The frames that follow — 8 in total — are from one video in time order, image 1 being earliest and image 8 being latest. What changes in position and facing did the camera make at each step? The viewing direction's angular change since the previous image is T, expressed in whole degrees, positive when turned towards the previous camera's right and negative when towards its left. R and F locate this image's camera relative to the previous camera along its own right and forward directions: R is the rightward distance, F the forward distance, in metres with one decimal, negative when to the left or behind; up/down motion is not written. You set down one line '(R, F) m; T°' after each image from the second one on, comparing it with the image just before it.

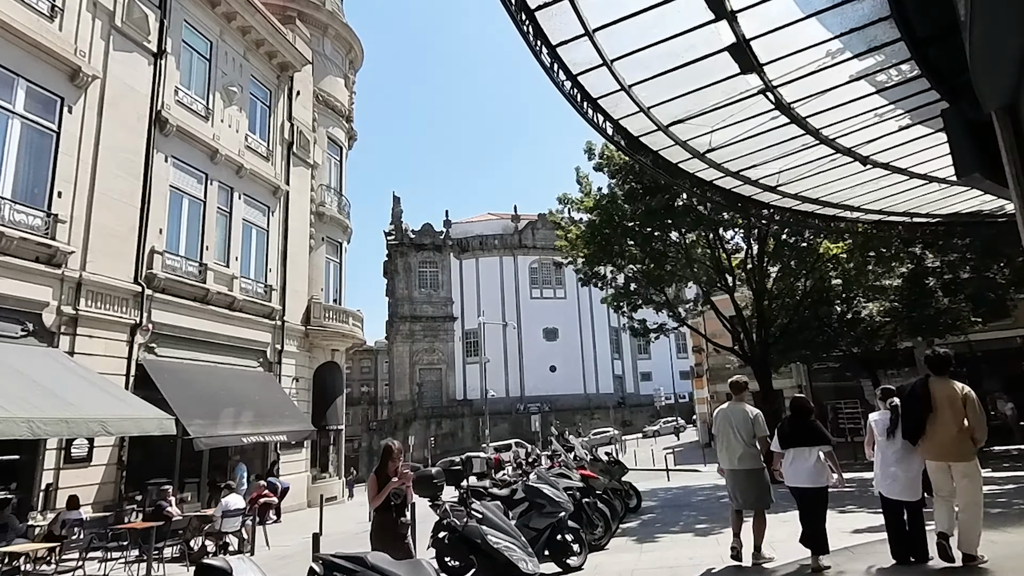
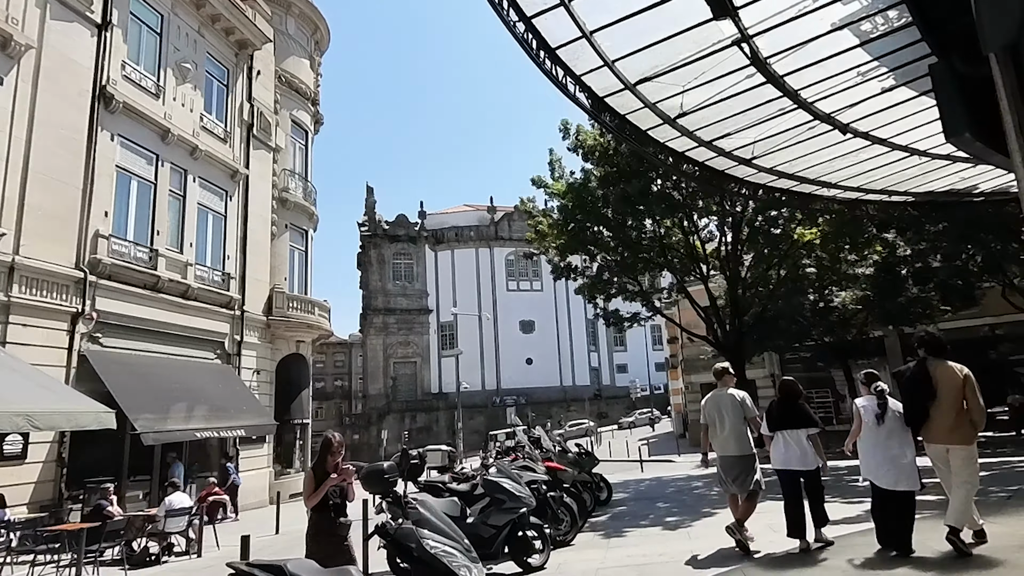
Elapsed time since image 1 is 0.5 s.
(+0.2, +0.5) m; +2°
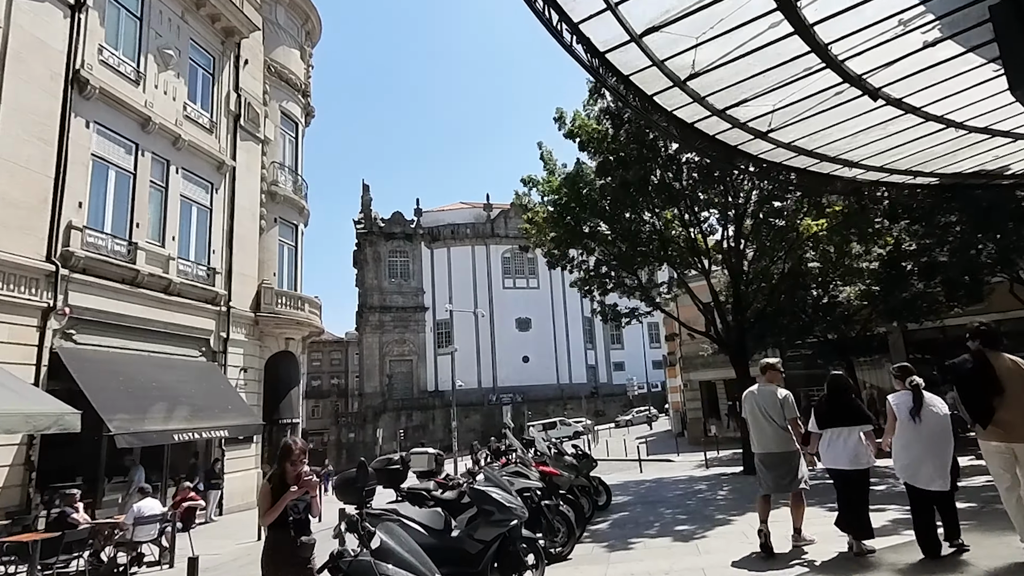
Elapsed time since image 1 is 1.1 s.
(+0.1, +0.6) m; 0°
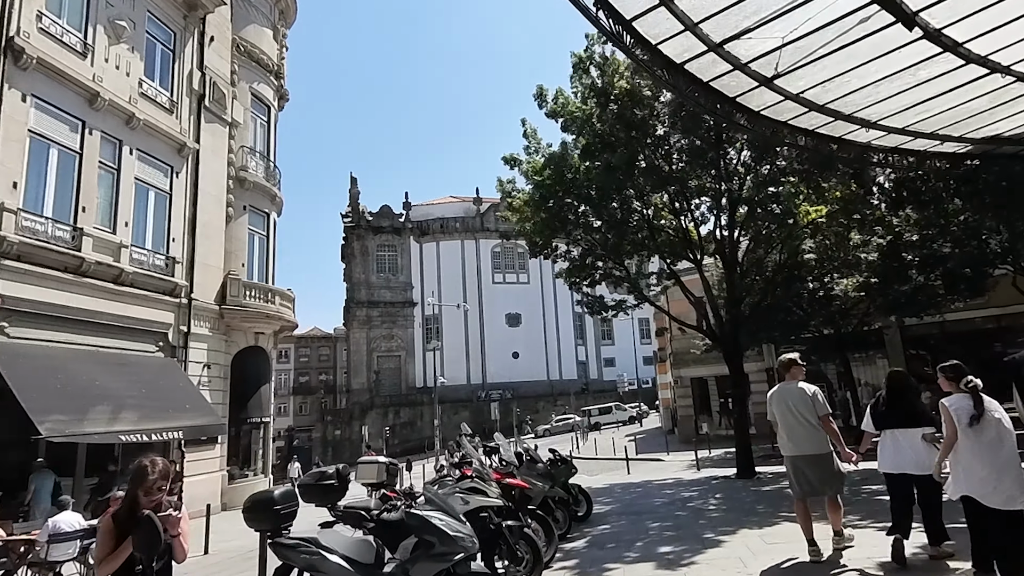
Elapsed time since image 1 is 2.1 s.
(+0.3, +0.9) m; +1°
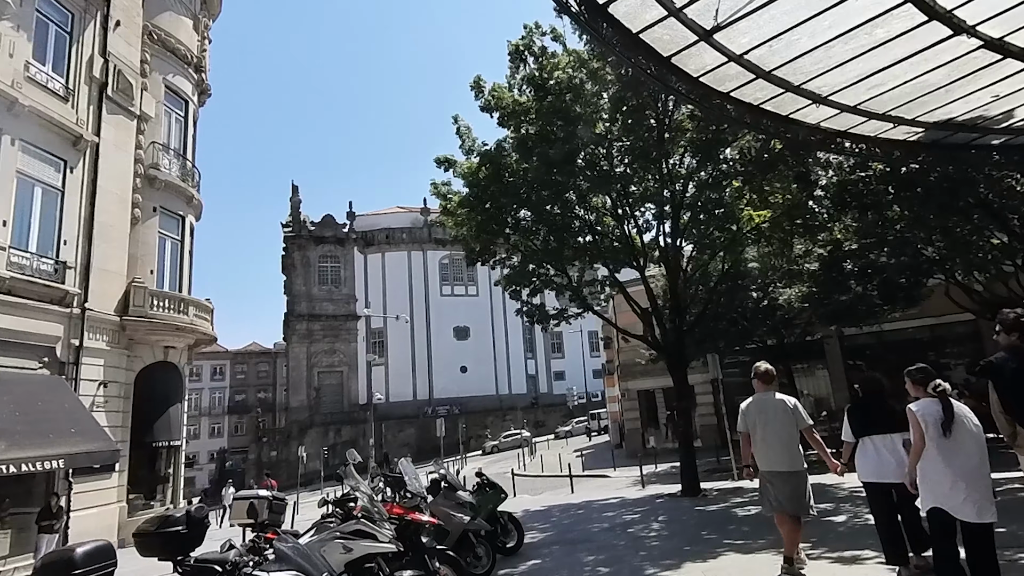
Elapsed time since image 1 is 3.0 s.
(+0.4, +0.9) m; +5°
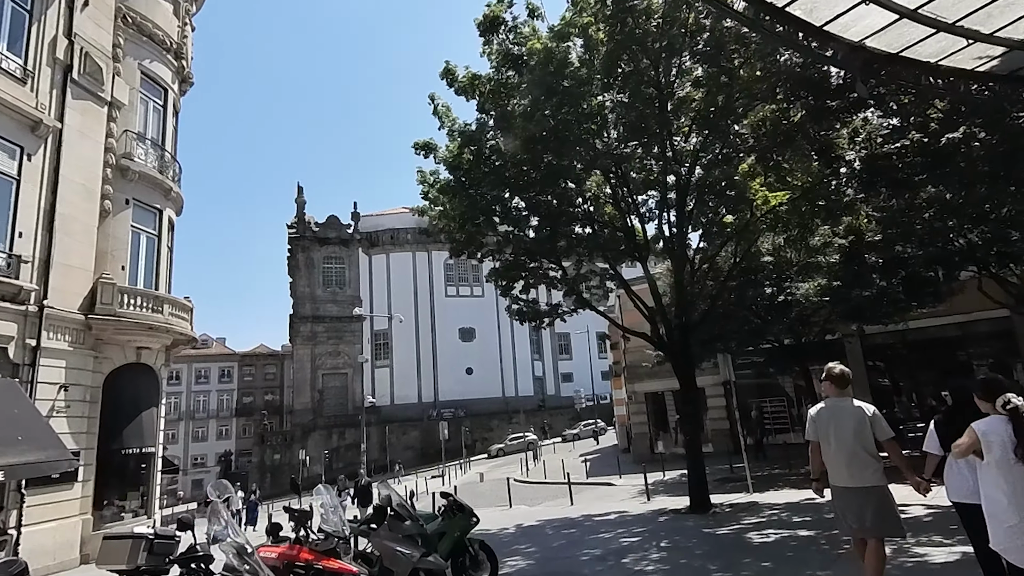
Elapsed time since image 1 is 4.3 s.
(+0.4, +1.1) m; -1°
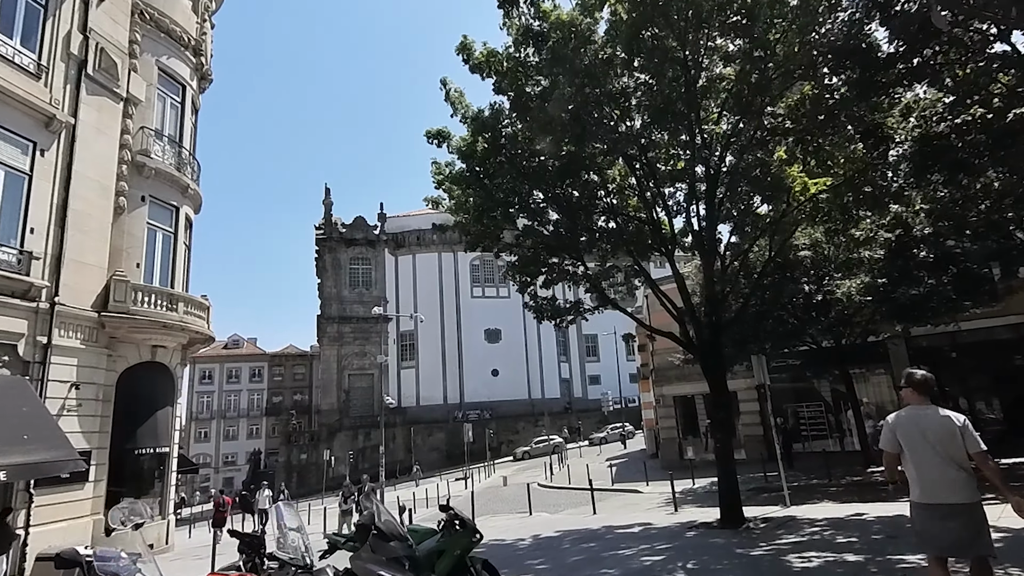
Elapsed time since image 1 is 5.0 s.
(+0.2, +0.6) m; -3°
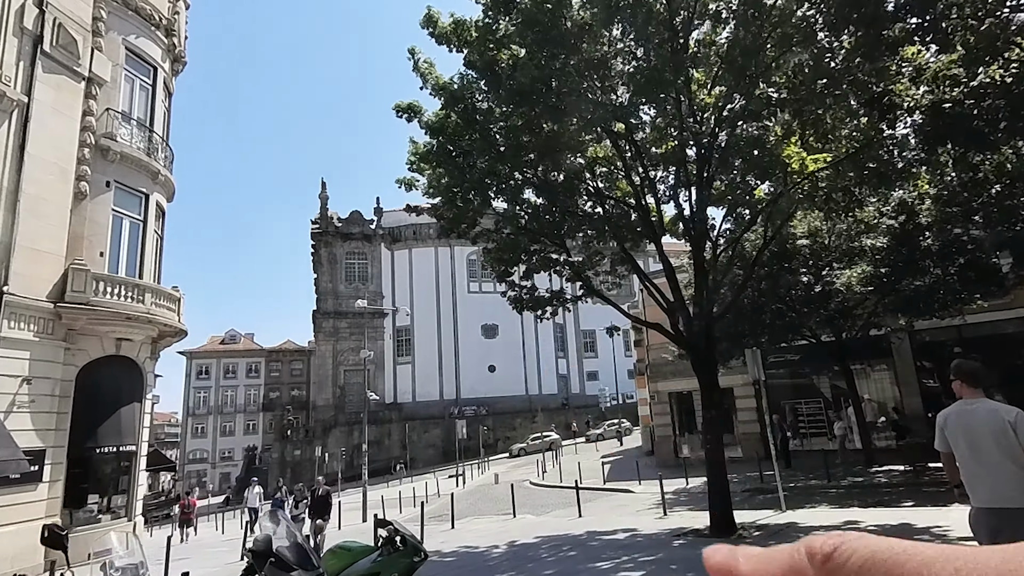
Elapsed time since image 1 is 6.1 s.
(+0.4, +0.8) m; 0°
